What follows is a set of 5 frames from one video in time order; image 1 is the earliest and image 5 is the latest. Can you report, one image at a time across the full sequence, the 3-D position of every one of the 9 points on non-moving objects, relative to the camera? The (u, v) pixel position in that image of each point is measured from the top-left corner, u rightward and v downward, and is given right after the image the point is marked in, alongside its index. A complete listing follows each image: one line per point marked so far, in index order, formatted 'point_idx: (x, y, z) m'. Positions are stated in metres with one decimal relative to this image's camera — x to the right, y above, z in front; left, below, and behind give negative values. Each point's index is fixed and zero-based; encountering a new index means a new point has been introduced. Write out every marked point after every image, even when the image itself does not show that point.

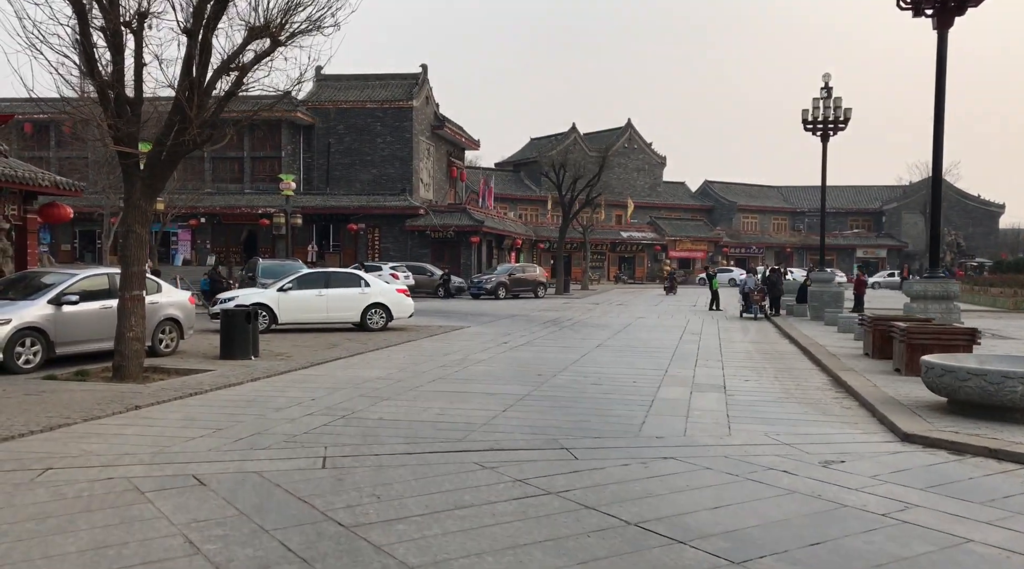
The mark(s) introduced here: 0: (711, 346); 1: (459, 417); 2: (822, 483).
0: (+3.6, -1.1, +16.0) m
1: (-0.5, -1.3, +8.4) m
2: (+2.0, -1.3, +5.8) m
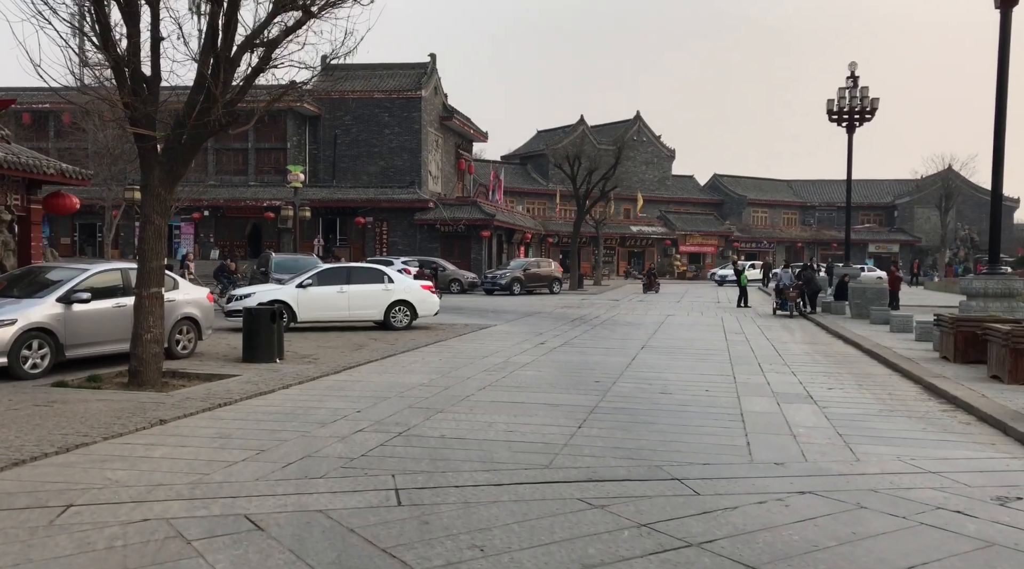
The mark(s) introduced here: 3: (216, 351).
0: (+4.3, -1.1, +15.0) m
1: (+0.2, -1.3, +7.3) m
2: (+2.7, -1.3, +4.7) m
3: (-4.4, -1.0, +13.2) m
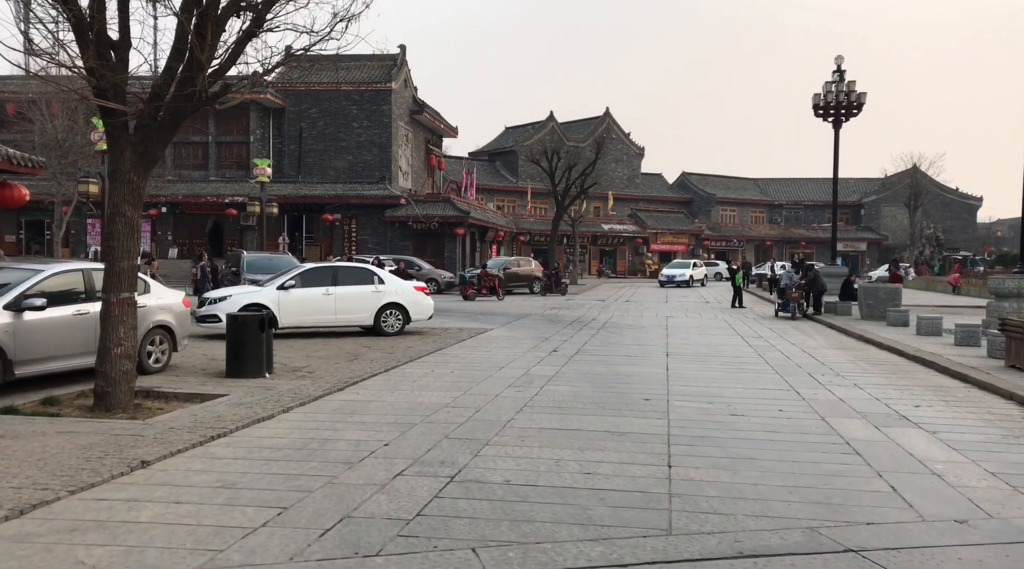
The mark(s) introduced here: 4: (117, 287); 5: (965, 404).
0: (+4.5, -1.1, +13.7) m
1: (+0.7, -1.3, +5.8) m
2: (+3.4, -1.4, +3.4) m
3: (-4.2, -1.0, +11.5) m
4: (-3.9, 0.0, +8.6) m
5: (+4.7, -1.2, +9.0) m
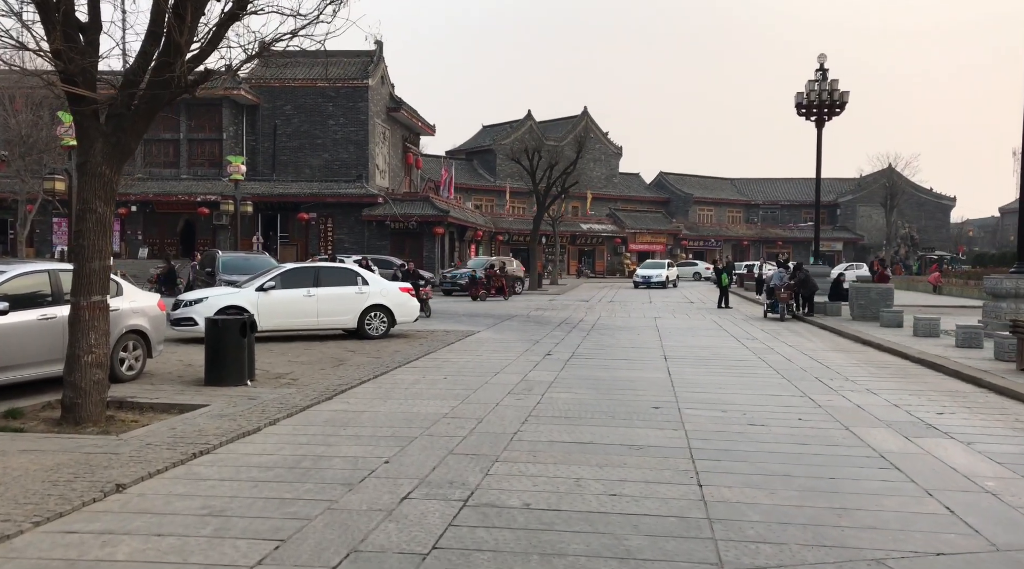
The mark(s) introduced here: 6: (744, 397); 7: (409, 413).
0: (+4.4, -1.1, +13.2) m
1: (+0.8, -1.3, +5.3) m
2: (+3.6, -1.4, +2.9) m
3: (-4.2, -1.1, +10.8) m
4: (-3.8, 0.0, +7.9) m
5: (+4.7, -1.2, +8.6) m
6: (+2.5, -1.2, +9.4) m
7: (-1.0, -1.2, +8.4) m
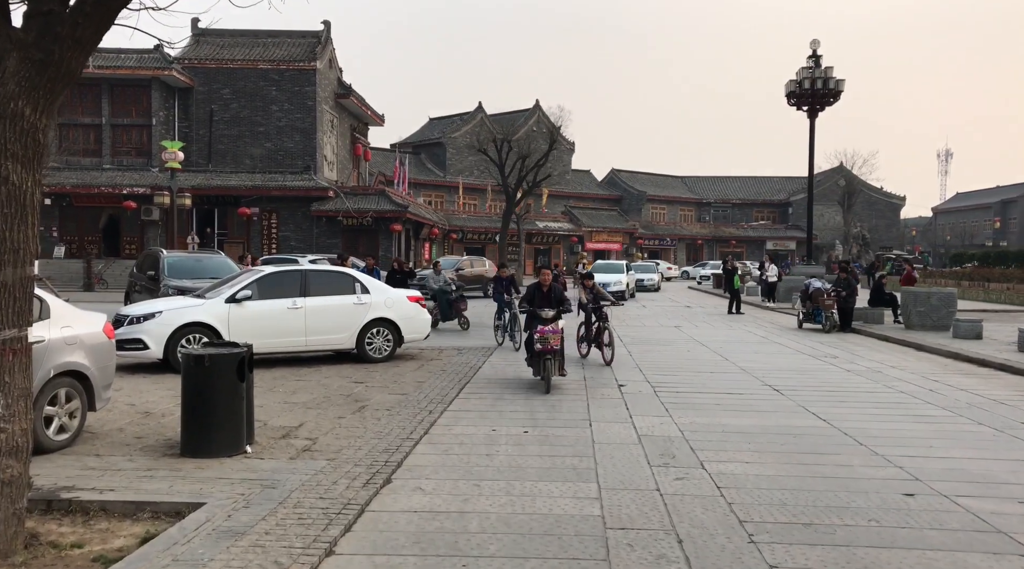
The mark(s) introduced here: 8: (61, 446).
0: (+5.1, -1.2, +10.4) m
1: (+2.2, -1.4, +2.2) m
2: (+5.2, -1.5, 0.0) m
3: (-3.3, -1.2, +7.3) m
4: (-2.6, -0.2, +4.4) m
5: (+5.8, -1.4, +5.8) m
6: (+3.6, -1.3, +6.4) m
7: (+0.2, -1.4, +5.1) m
8: (-3.4, -1.2, +6.5) m
